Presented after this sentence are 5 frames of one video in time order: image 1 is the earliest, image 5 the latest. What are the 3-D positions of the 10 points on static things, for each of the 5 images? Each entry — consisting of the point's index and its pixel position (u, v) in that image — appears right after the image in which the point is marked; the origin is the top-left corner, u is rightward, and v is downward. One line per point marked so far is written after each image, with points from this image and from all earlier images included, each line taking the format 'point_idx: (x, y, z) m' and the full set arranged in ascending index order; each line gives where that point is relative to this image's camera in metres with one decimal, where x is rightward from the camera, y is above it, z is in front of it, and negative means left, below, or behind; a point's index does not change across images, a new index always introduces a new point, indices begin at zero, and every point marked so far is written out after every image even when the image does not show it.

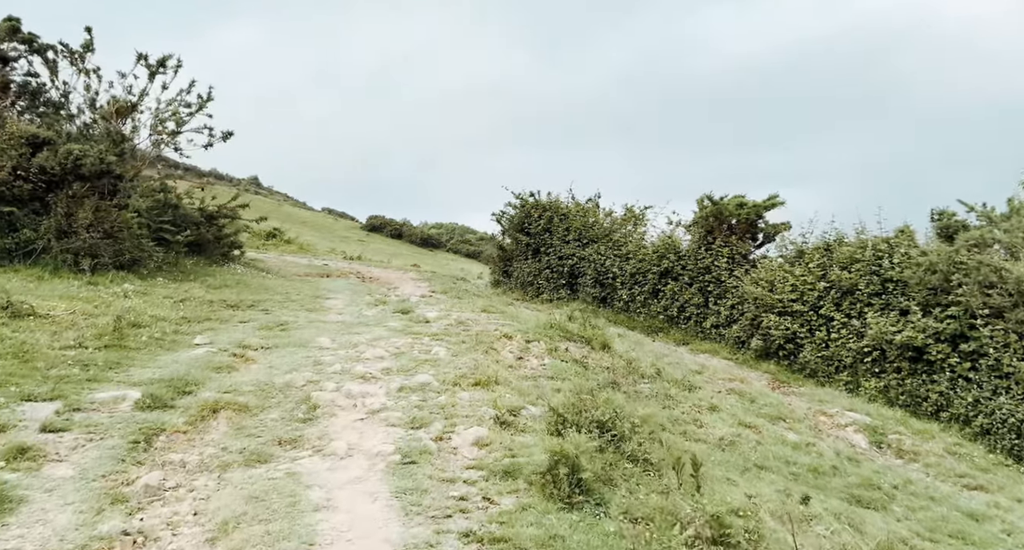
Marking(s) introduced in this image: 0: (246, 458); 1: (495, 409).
0: (-2.8, -1.9, +6.6) m
1: (-0.2, -1.7, +8.1) m
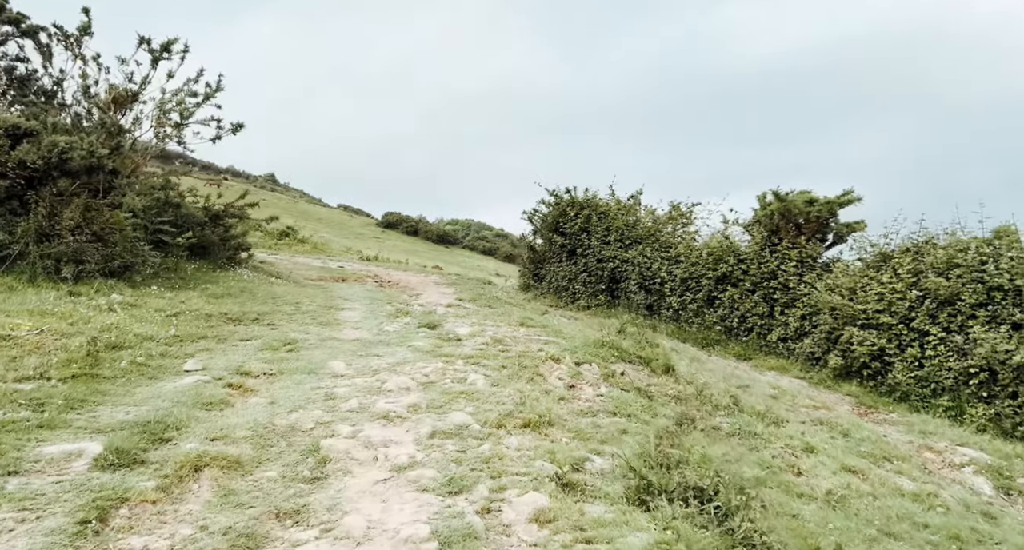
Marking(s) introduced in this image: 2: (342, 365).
0: (-2.2, -2.1, +4.9) m
1: (+0.4, -1.9, +6.3) m
2: (-2.4, -1.3, +8.9) m
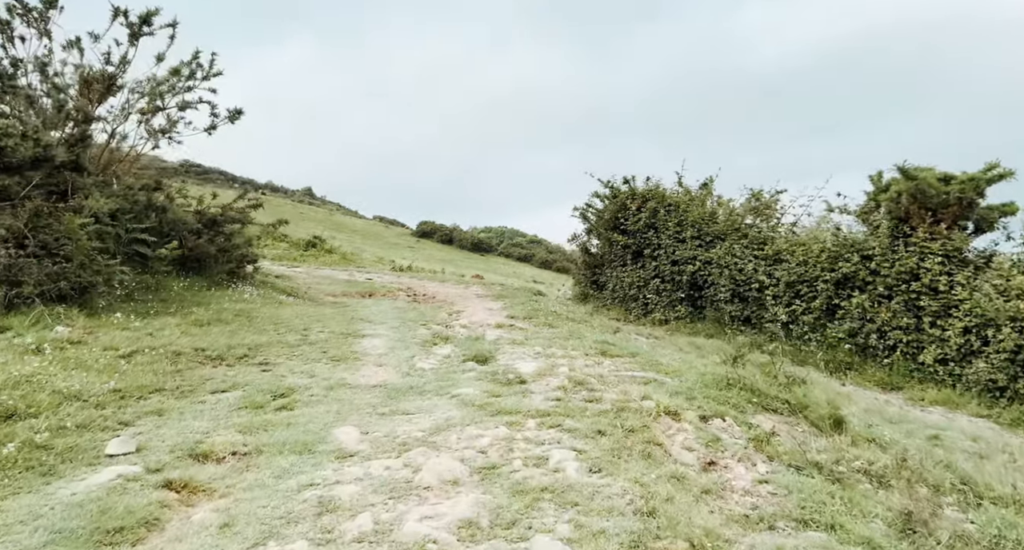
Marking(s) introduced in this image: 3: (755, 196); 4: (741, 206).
0: (-1.5, -2.3, +1.8) m
1: (+1.2, -2.0, +3.1) m
2: (-1.5, -1.5, +5.8) m
3: (+5.9, +1.9, +15.4) m
4: (+5.6, +1.7, +15.2) m
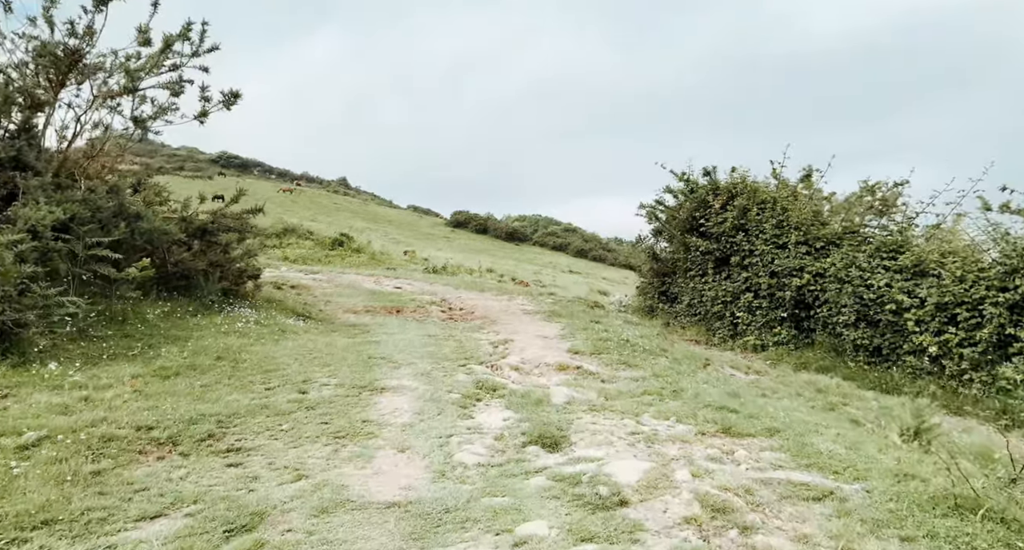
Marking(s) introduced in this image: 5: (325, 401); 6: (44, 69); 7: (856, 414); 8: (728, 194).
0: (-1.1, -2.8, -0.8) m
1: (+1.7, -2.5, +0.4) m
2: (-0.8, -1.9, +3.2) m
3: (+7.0, +1.7, +12.3) m
4: (+6.7, +1.4, +12.1) m
5: (-2.0, -1.3, +6.8) m
6: (-7.0, +3.1, +9.4) m
7: (+4.4, -1.6, +8.0) m
8: (+4.8, +1.8, +14.0) m
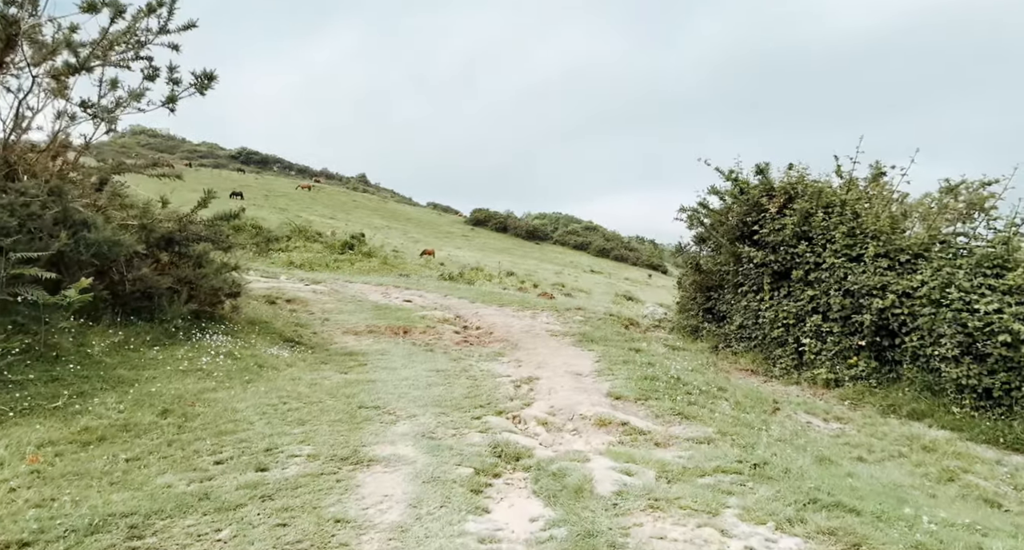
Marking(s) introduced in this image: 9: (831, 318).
0: (-1.1, -3.1, -2.5) m
1: (+1.7, -2.8, -1.5) m
2: (-0.7, -2.2, +1.4) m
3: (+7.4, +1.3, +10.3) m
4: (+7.1, +1.1, +10.1) m
5: (-1.8, -1.7, +5.0) m
6: (-6.7, +2.8, +7.8) m
7: (+4.7, -1.9, +6.1) m
8: (+5.2, +1.5, +12.0) m
9: (+5.3, -0.7, +10.6) m
